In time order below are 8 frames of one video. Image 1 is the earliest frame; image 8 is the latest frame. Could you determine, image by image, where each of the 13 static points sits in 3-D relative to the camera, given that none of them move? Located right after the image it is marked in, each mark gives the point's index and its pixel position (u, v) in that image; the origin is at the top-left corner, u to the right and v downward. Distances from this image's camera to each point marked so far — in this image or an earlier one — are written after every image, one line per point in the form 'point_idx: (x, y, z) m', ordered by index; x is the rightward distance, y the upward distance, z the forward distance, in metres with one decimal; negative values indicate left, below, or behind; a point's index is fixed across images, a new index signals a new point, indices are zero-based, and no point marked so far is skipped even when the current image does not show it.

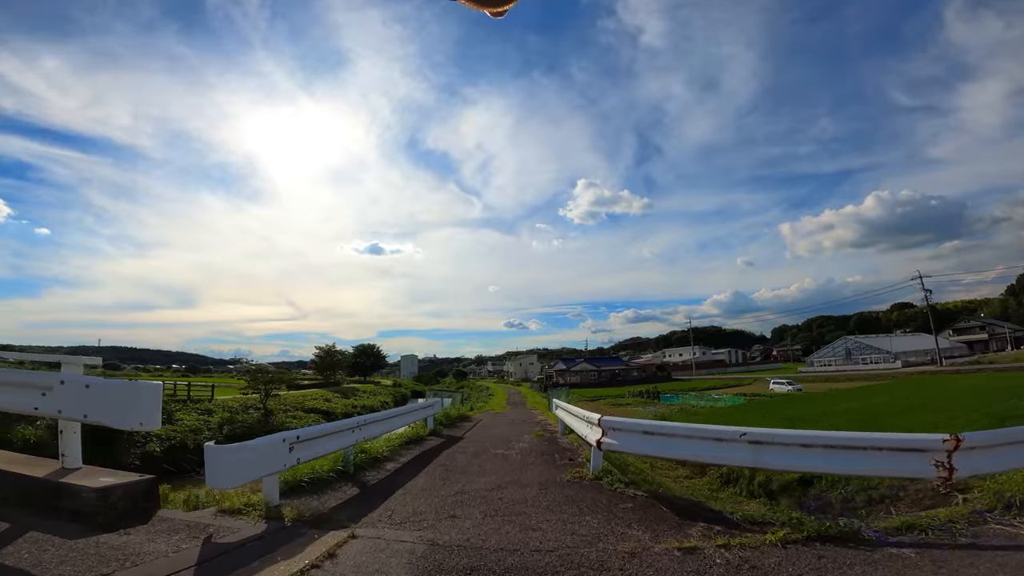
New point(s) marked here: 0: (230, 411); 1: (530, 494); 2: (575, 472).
0: (-11.5, -5.0, +18.8) m
1: (+0.1, -1.3, +2.9) m
2: (+0.5, -1.4, +3.4) m
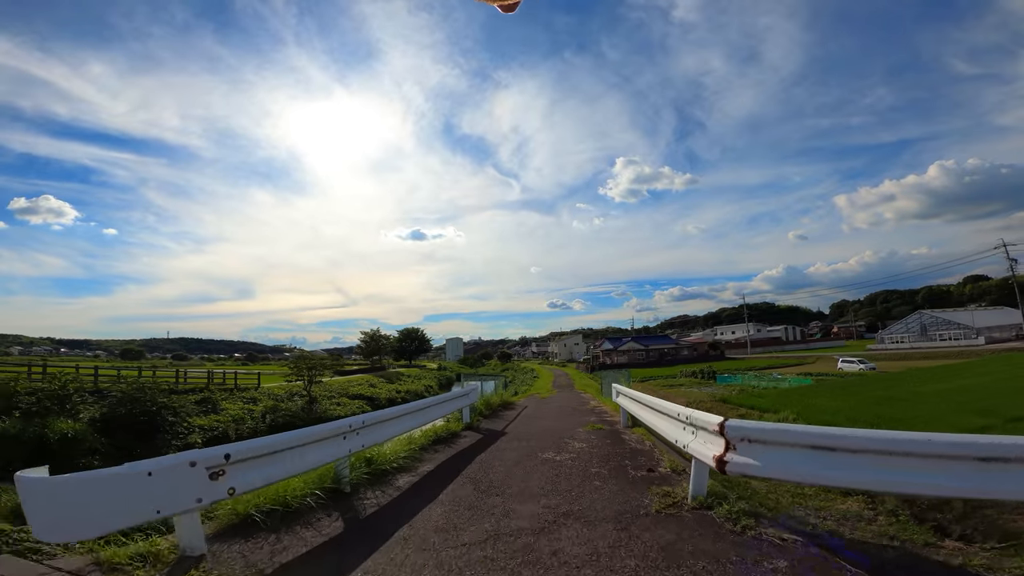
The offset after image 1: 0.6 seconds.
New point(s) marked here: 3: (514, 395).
0: (-9.7, -4.4, +18.9) m
1: (+0.3, -1.0, +1.8) m
2: (+0.8, -1.0, +2.3) m
3: (+0.1, -3.9, +16.2) m
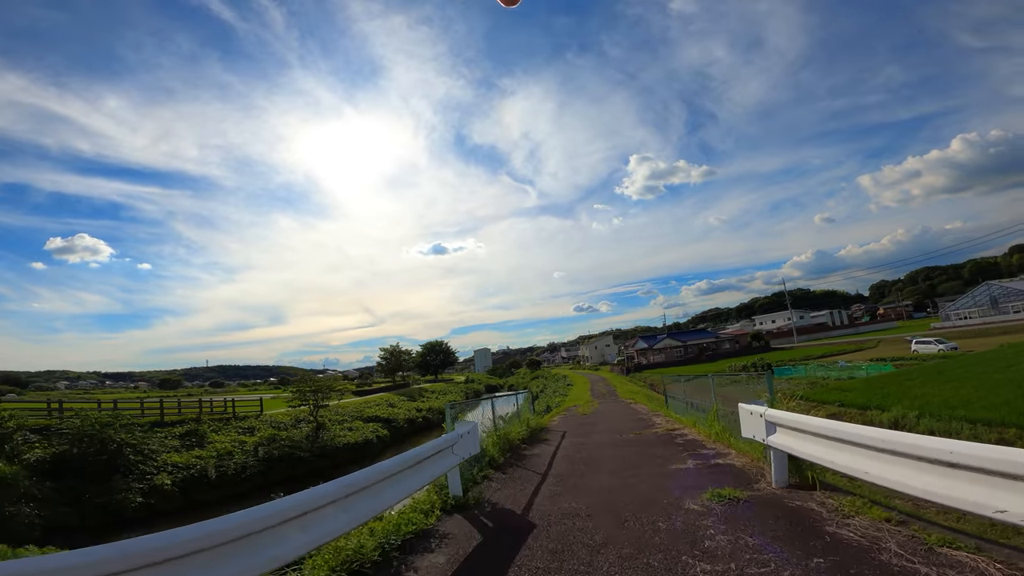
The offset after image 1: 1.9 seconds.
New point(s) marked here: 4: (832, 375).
0: (-8.5, -5.0, +16.8) m
1: (+0.3, -0.6, -0.7) m
2: (+0.8, -0.6, -0.2) m
3: (+1.1, -3.6, +13.6) m
4: (+13.5, -3.8, +19.7) m
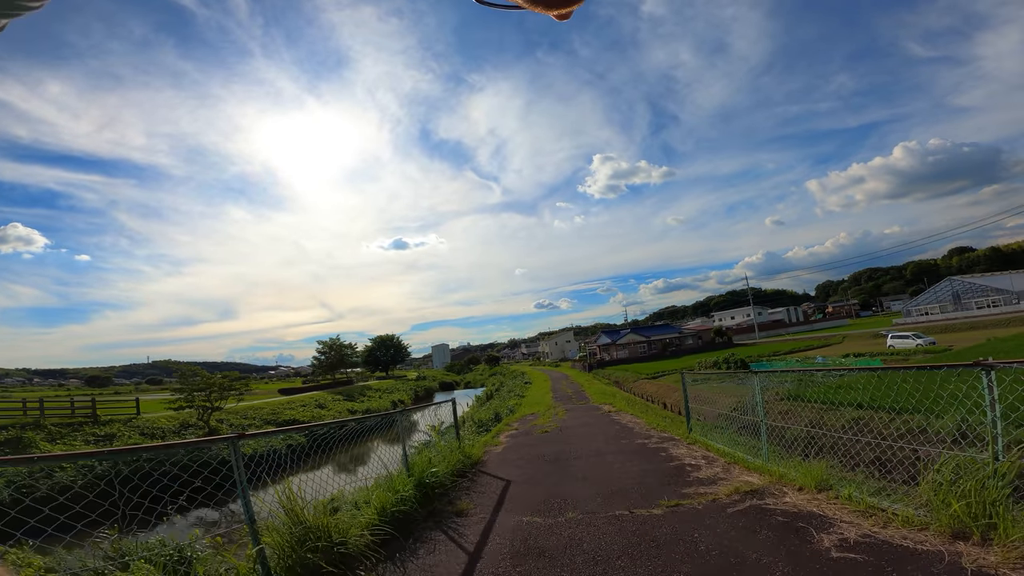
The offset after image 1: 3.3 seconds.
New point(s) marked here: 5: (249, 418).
0: (-10.1, -4.2, +13.0) m
1: (+0.2, 0.0, -3.7) m
2: (+0.6, 0.0, -3.2) m
3: (-0.3, -3.0, +10.6) m
4: (+11.6, -3.2, +17.7) m
5: (-9.0, -4.4, +15.8) m
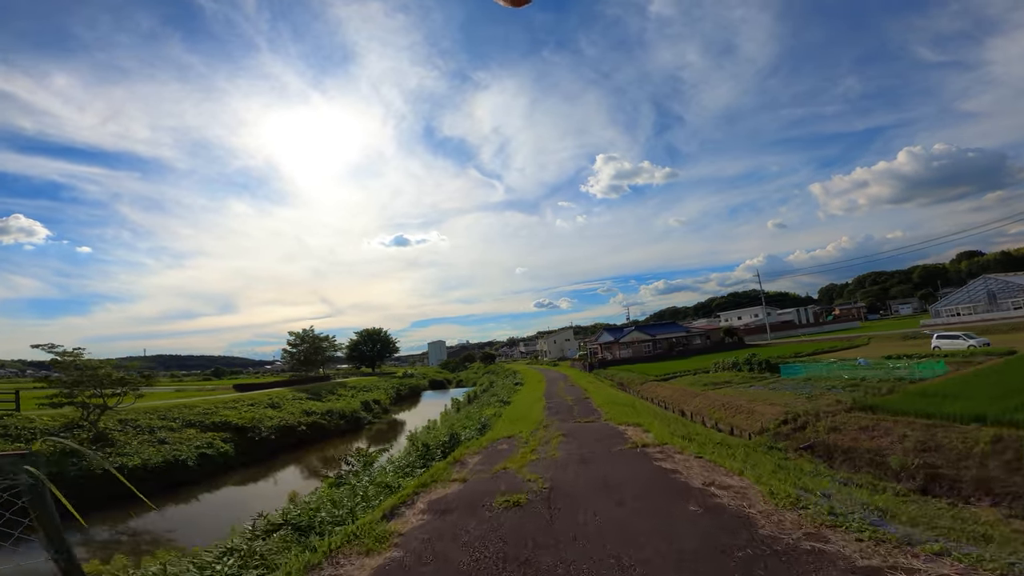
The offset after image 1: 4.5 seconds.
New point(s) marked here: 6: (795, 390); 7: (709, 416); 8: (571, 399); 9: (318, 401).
0: (-10.6, -3.4, +9.8) m
1: (-0.2, +0.6, -6.9) m
2: (+0.2, +0.5, -6.4) m
3: (-0.7, -2.4, +7.4) m
4: (+11.2, -2.8, +14.5) m
5: (-9.4, -3.7, +12.6) m
6: (+8.6, -3.1, +14.2) m
7: (+5.8, -3.8, +13.7) m
8: (+2.1, -3.6, +14.4) m
9: (-8.3, -4.8, +19.6) m
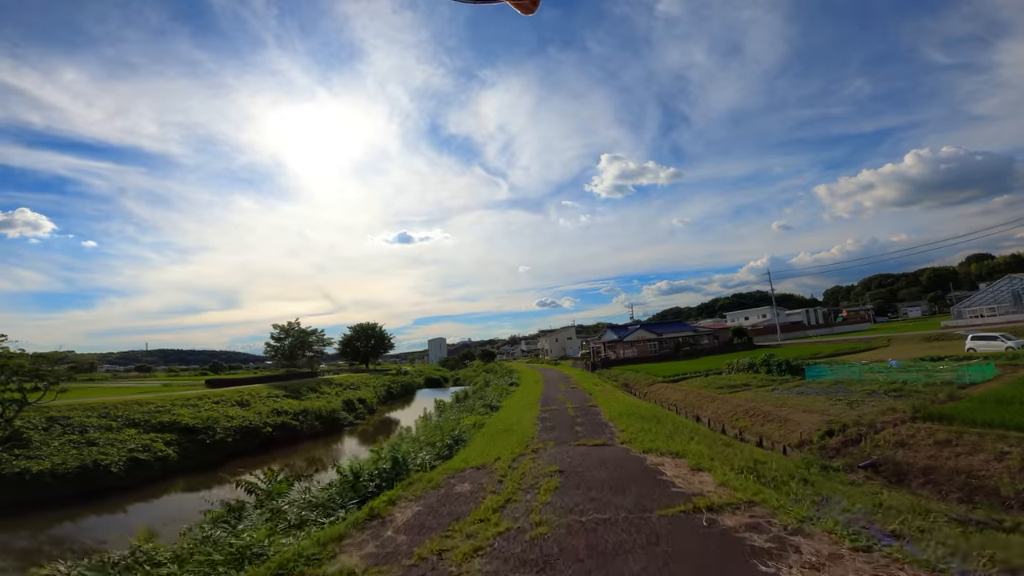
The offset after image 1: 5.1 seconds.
0: (-10.8, -2.9, +8.2) m
1: (-0.5, +0.9, -8.6) m
2: (-0.1, +0.8, -8.1) m
3: (-0.9, -2.0, +5.7) m
4: (+11.0, -2.5, +12.7) m
5: (-9.6, -3.2, +11.0) m
6: (+8.5, -2.9, +12.4) m
7: (+5.6, -3.5, +11.9) m
8: (+1.9, -3.3, +12.6) m
9: (-8.4, -4.4, +18.0) m
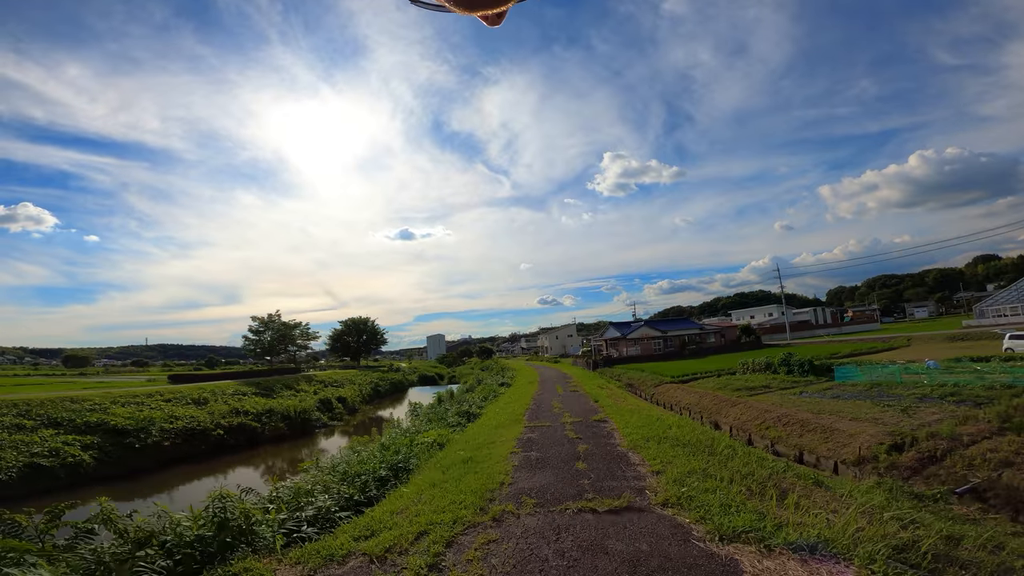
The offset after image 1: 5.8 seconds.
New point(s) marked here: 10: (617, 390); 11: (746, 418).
0: (-11.0, -2.5, +6.4) m
1: (-0.7, +1.2, -10.5) m
2: (-0.3, +1.1, -9.9) m
3: (-1.2, -1.7, +3.9) m
4: (+10.8, -2.3, +10.9) m
5: (-9.8, -2.8, +9.2) m
6: (+8.2, -2.6, +10.6) m
7: (+5.4, -3.2, +10.1) m
8: (+1.6, -2.9, +10.8) m
9: (-8.7, -3.9, +16.2) m
10: (+3.9, -3.8, +17.4) m
11: (+5.7, -3.2, +11.3) m
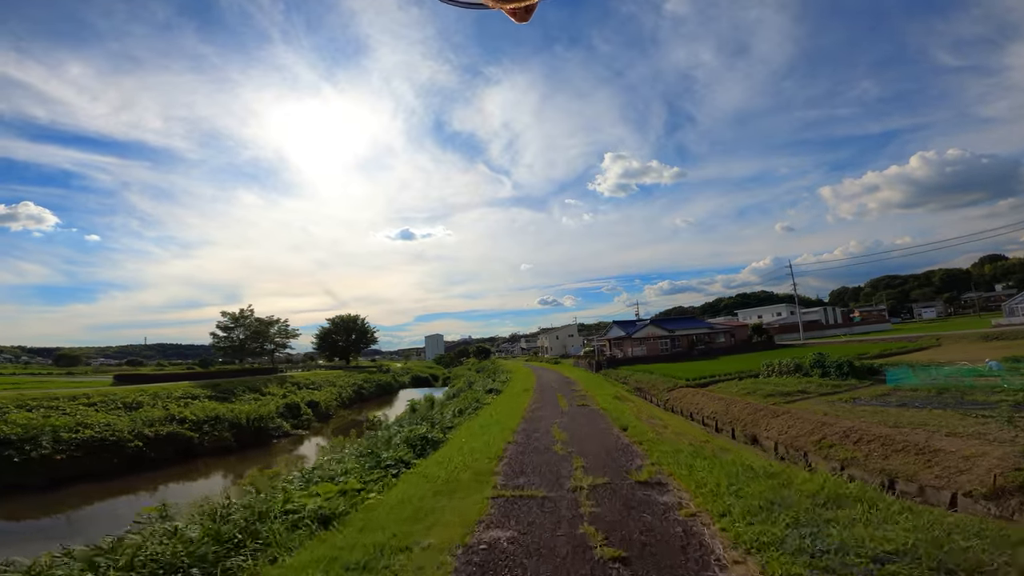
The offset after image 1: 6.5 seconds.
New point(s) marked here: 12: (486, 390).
0: (-11.2, -2.1, +4.1) m
1: (-0.9, +1.5, -12.7) m
2: (-0.6, +1.5, -12.2) m
3: (-1.4, -1.3, +1.6) m
4: (+10.6, -1.9, +8.6) m
5: (-10.0, -2.4, +6.9) m
6: (+8.0, -2.3, +8.3) m
7: (+5.2, -2.9, +7.8) m
8: (+1.5, -2.6, +8.5) m
9: (-8.8, -3.5, +13.9) m
10: (+3.7, -3.5, +15.1) m
11: (+5.5, -2.8, +9.0) m
12: (-0.7, -3.4, +16.1) m
